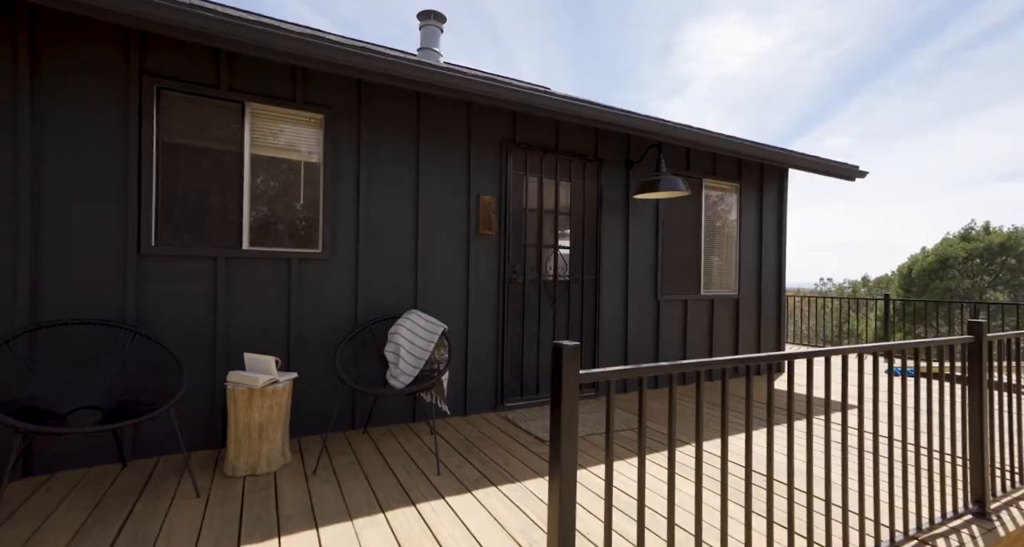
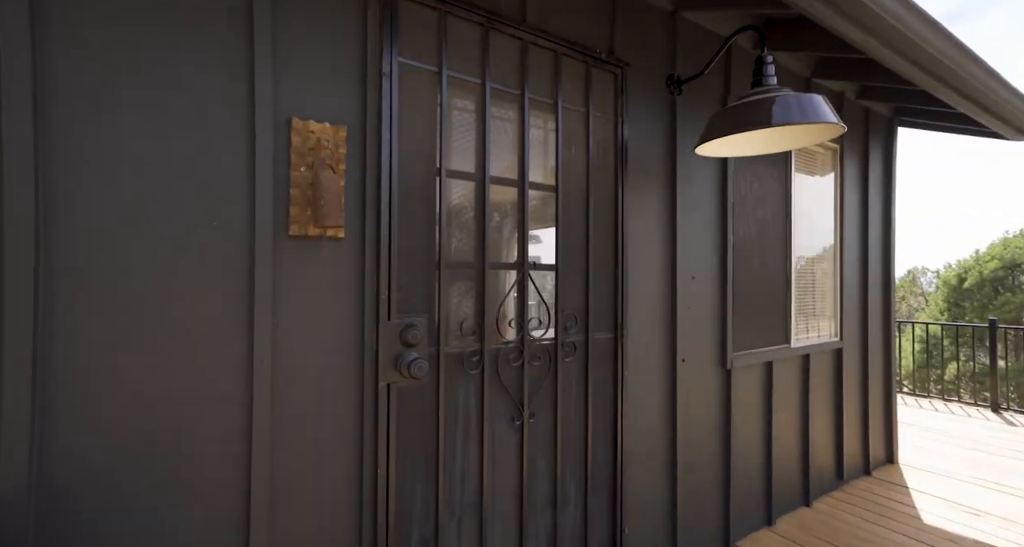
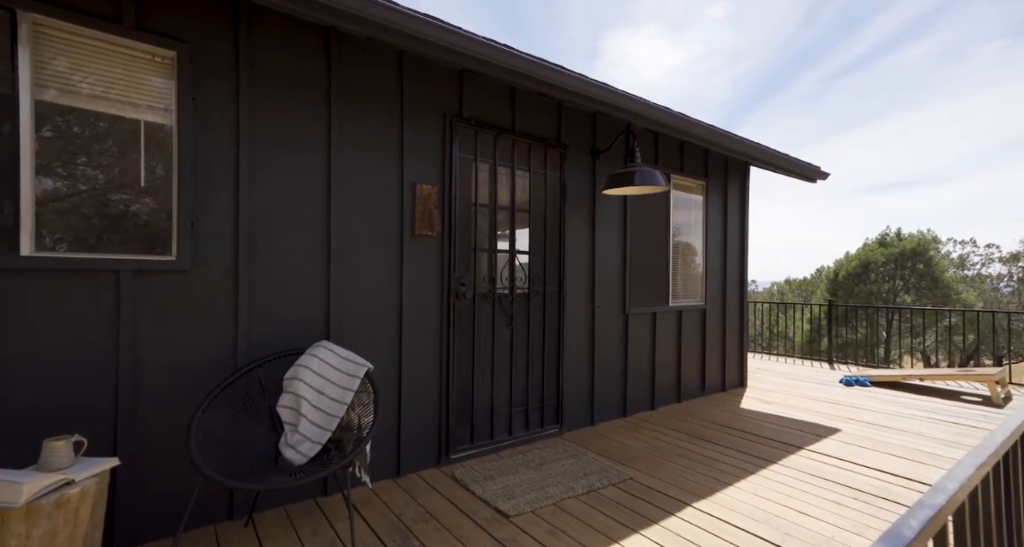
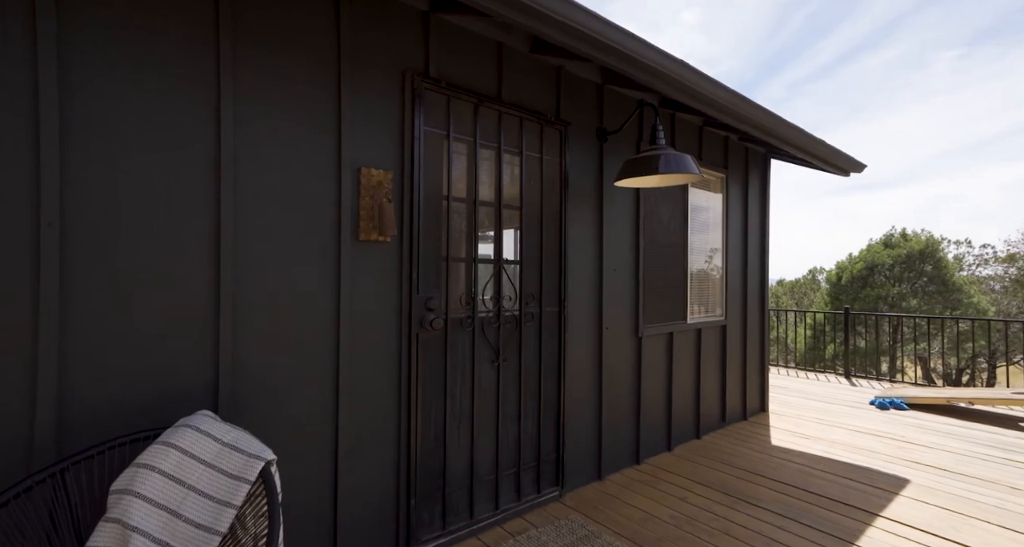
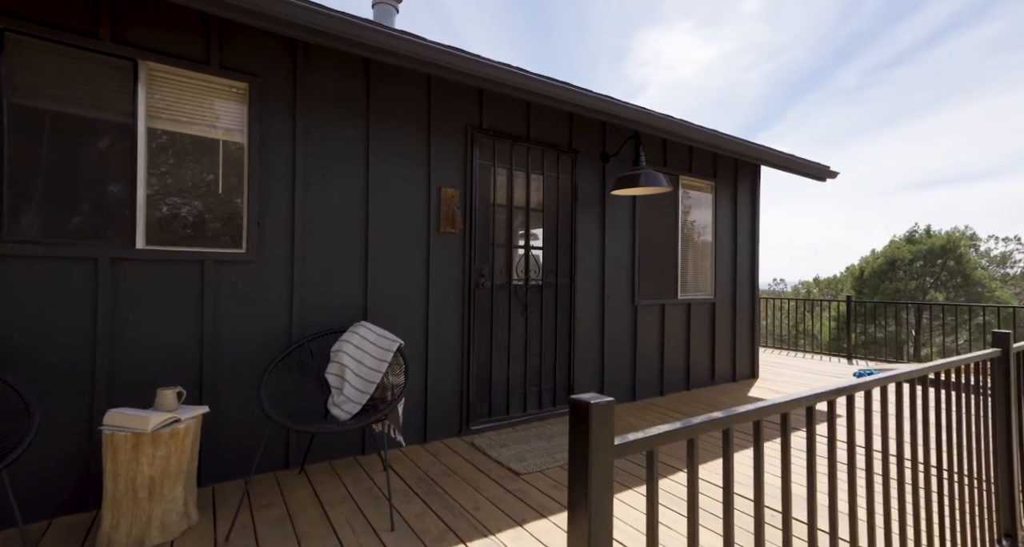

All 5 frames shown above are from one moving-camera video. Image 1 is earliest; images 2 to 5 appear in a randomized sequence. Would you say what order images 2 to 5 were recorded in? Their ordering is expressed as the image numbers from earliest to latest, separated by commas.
5, 3, 4, 2
